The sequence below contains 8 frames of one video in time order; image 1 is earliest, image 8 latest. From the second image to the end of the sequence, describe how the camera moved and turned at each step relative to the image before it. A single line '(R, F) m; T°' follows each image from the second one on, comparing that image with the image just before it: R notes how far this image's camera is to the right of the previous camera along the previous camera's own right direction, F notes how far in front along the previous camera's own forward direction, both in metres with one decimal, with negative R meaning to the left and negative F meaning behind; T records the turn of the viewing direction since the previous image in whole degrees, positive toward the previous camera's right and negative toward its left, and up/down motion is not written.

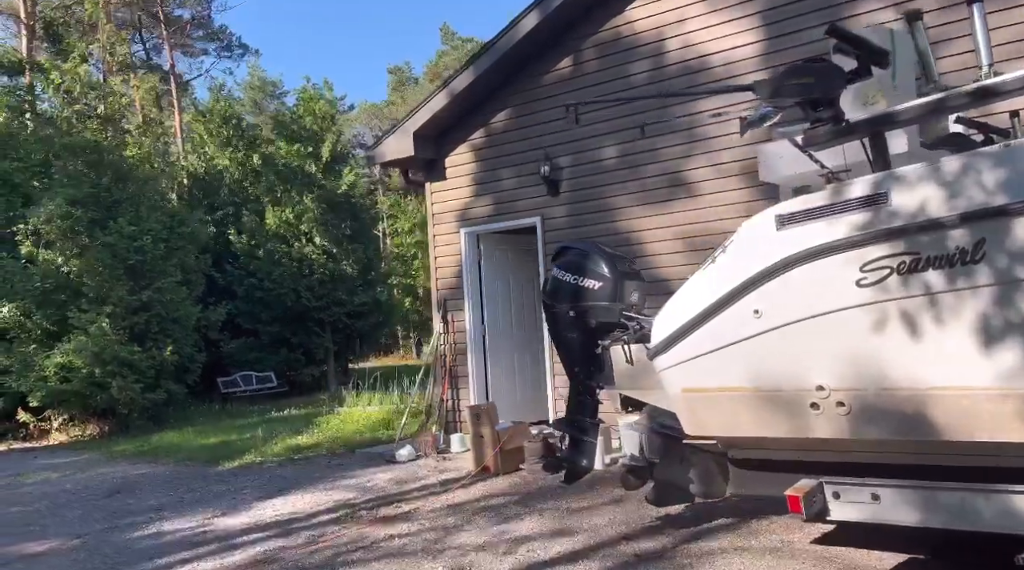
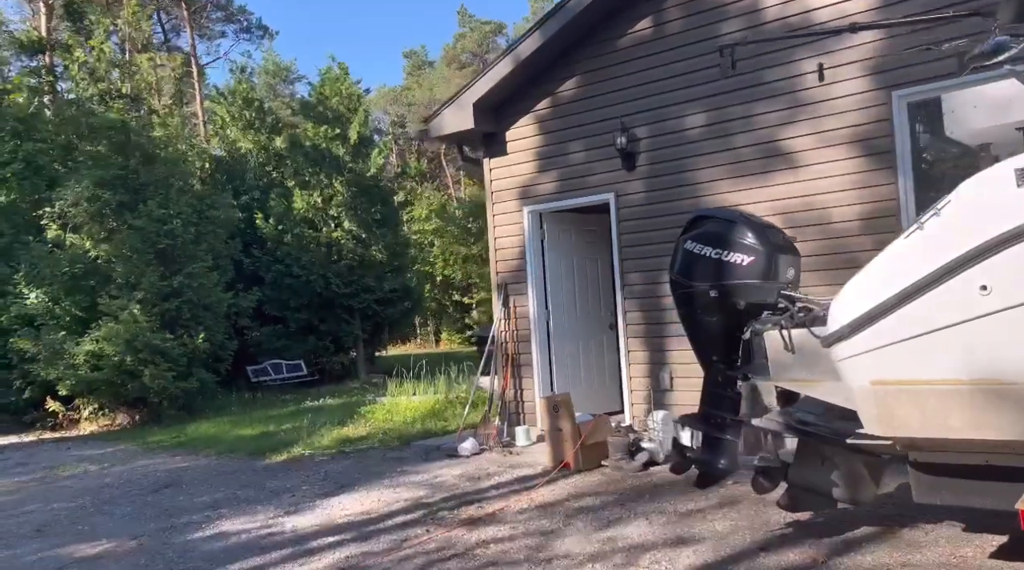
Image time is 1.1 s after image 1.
(-0.5, +0.5) m; -1°
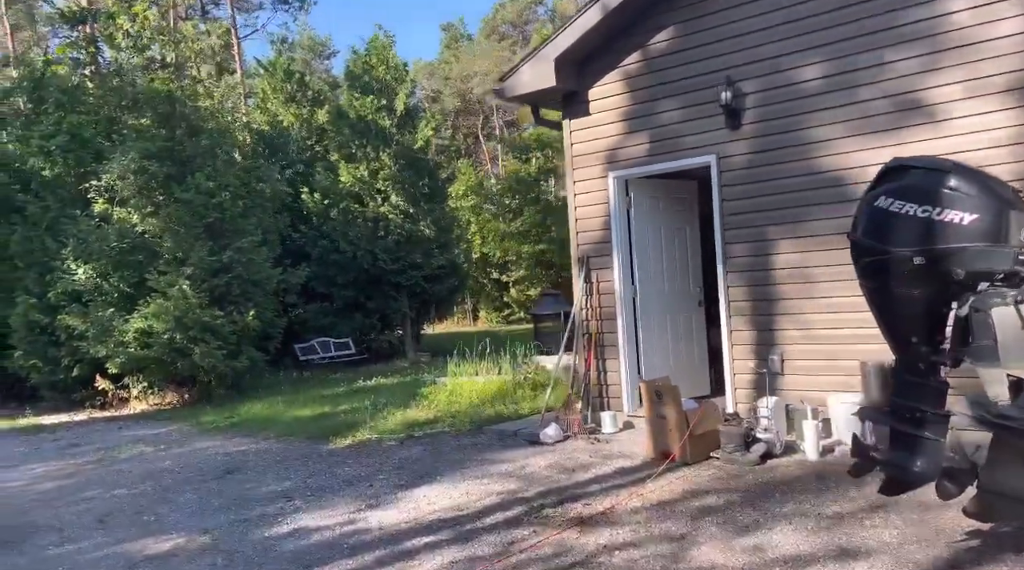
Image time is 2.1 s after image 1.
(-0.4, +0.6) m; -2°
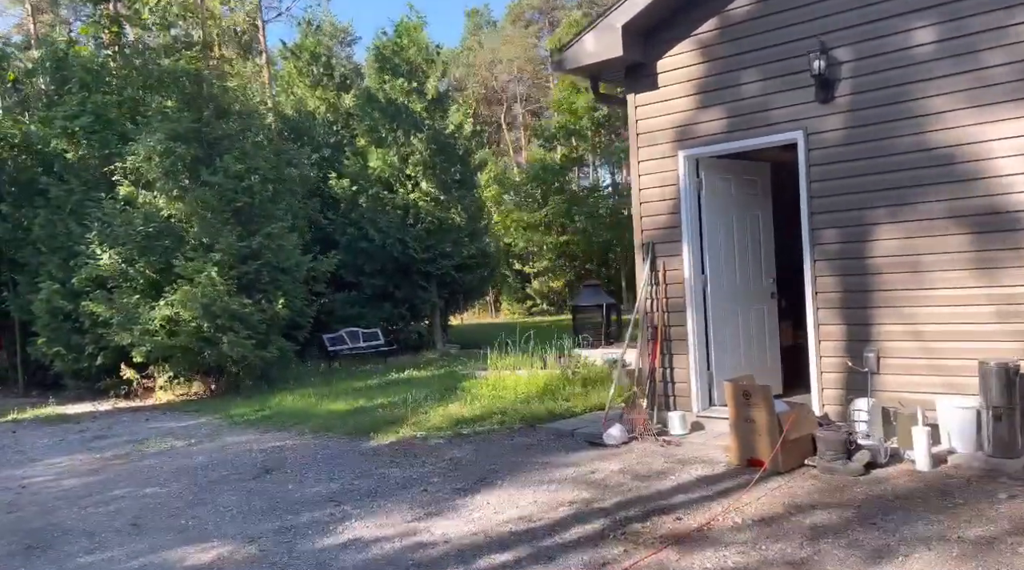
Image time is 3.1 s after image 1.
(-0.3, +0.5) m; -1°
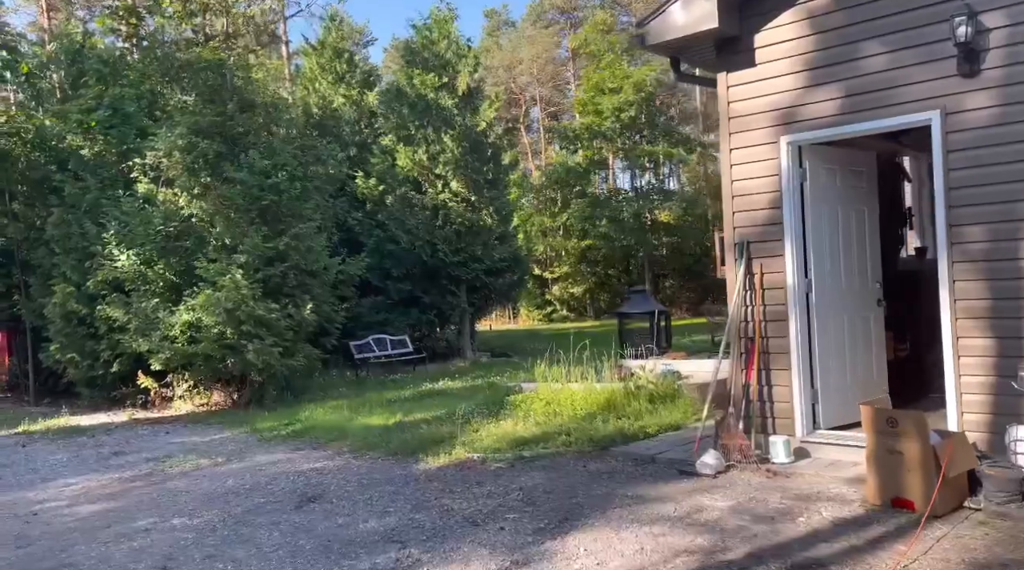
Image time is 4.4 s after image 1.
(-0.4, +0.8) m; -1°
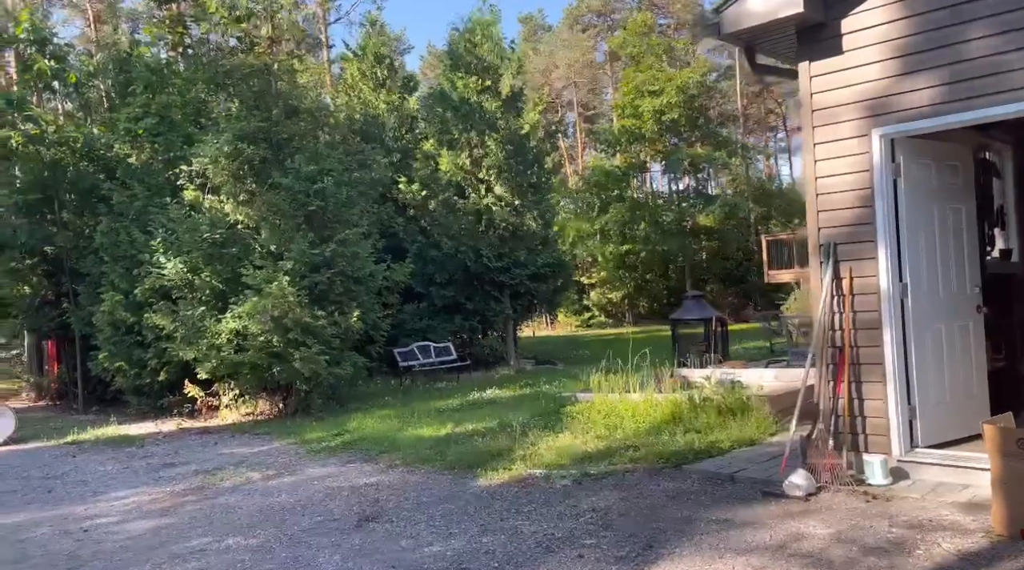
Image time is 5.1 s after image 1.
(-0.2, +0.3) m; -2°
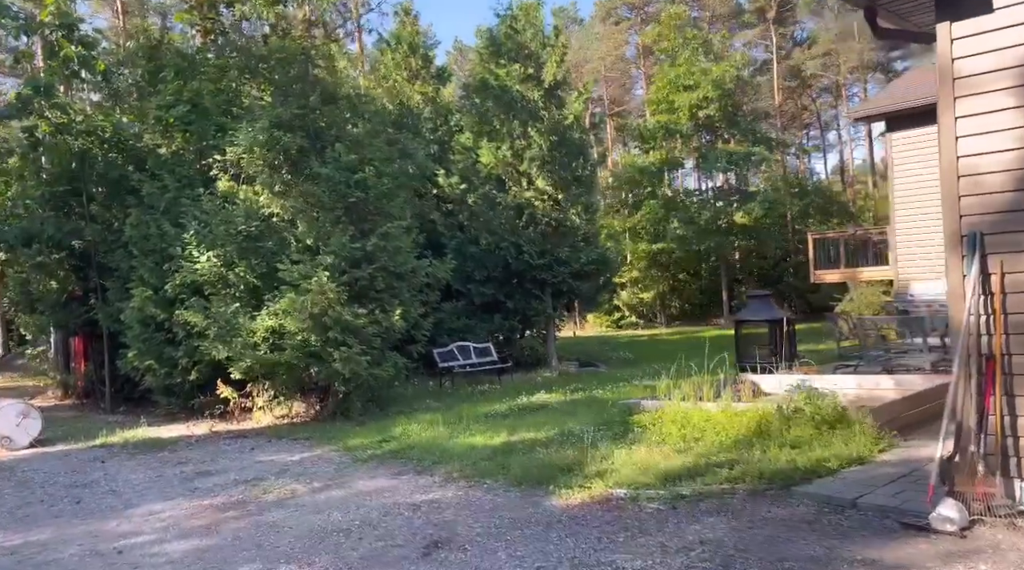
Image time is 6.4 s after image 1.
(-0.4, +0.8) m; -1°
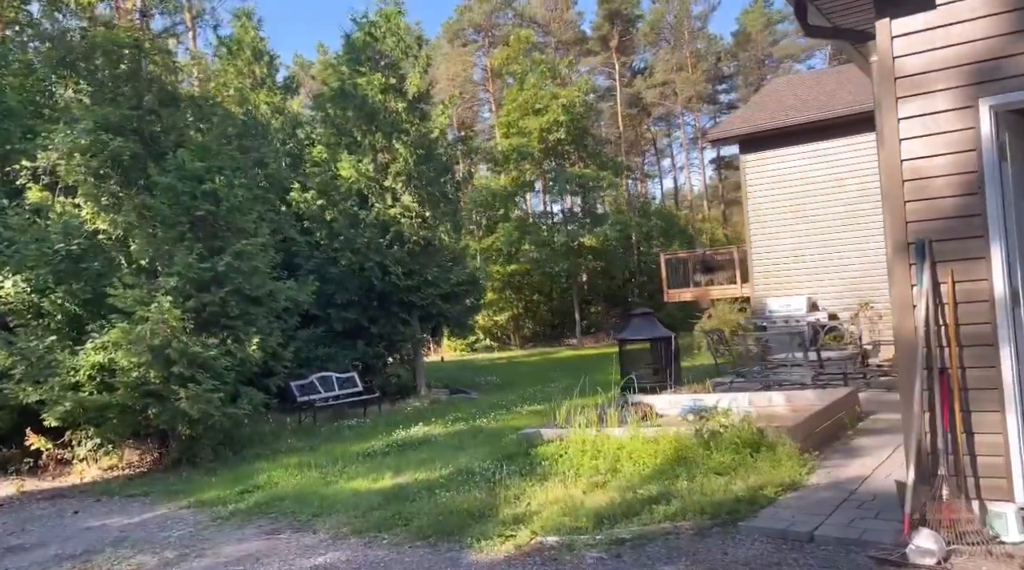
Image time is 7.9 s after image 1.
(-0.4, +0.9) m; +10°
